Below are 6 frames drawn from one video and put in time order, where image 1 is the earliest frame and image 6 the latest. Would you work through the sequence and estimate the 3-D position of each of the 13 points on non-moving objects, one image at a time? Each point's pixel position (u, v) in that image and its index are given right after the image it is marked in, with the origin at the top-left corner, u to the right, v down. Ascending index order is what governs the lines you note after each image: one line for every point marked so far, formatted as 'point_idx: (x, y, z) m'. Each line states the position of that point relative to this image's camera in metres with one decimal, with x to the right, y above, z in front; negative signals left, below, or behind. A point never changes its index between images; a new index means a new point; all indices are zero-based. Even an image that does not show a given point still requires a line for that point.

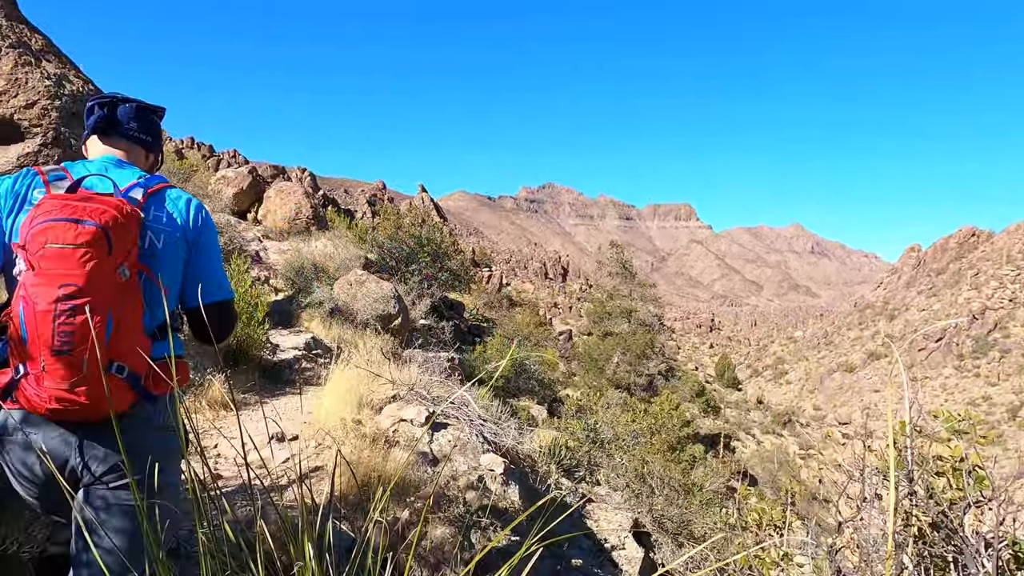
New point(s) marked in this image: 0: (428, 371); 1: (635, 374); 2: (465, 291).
0: (-0.9, -0.8, +6.1) m
1: (+3.9, -2.7, +18.6) m
2: (-1.0, -0.1, +12.6) m
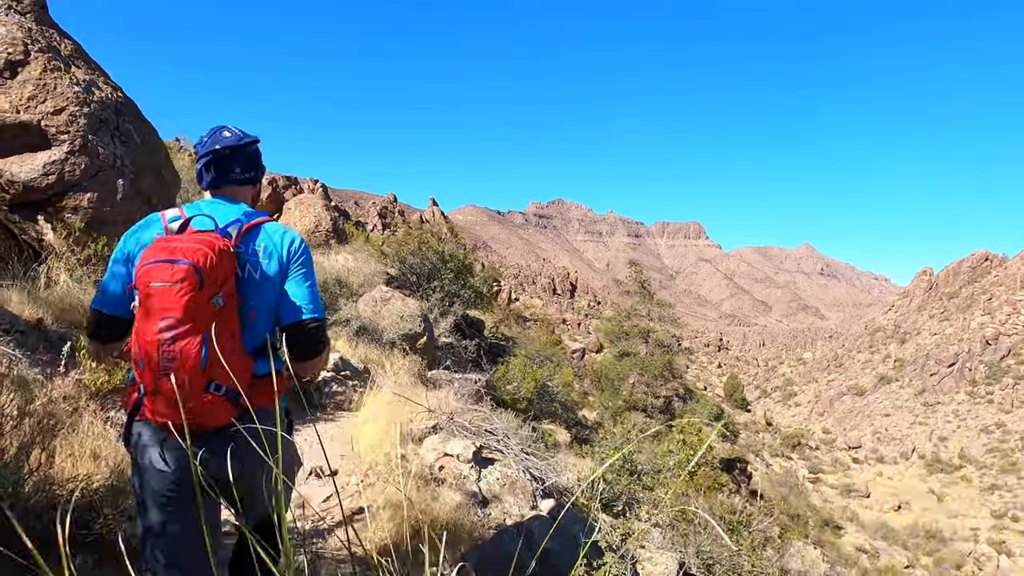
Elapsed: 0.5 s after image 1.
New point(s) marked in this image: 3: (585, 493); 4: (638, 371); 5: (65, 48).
0: (-0.5, -1.0, +5.8) m
1: (+4.3, -3.3, +18.2) m
2: (-0.6, -0.4, +12.4) m
3: (+0.6, -1.6, +4.8) m
4: (+4.0, -2.6, +18.8) m
5: (-4.0, +2.2, +5.4) m
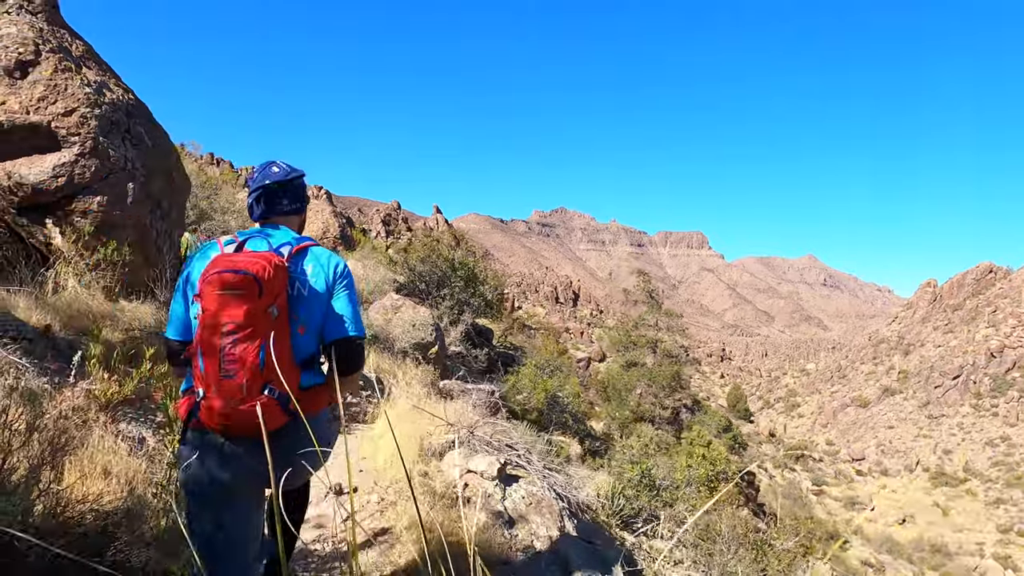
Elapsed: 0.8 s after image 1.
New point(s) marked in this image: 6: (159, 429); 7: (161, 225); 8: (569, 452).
0: (-0.4, -1.1, +5.6) m
1: (+4.5, -3.6, +18.0) m
2: (-0.4, -0.6, +12.2) m
3: (+0.7, -1.7, +4.6) m
4: (+4.2, -2.9, +18.6) m
5: (-3.9, +2.1, +5.3) m
6: (-1.8, -0.7, +3.0) m
7: (-3.1, +0.6, +5.3) m
8: (+0.7, -2.0, +7.4) m
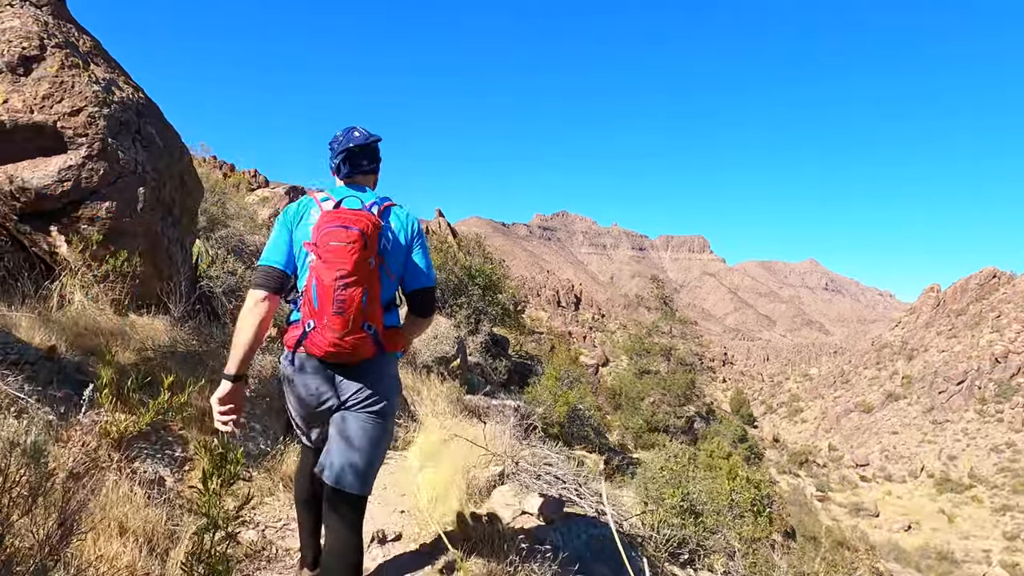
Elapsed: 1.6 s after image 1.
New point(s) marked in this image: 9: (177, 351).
0: (-0.1, -1.2, +5.3) m
1: (+4.8, -3.8, +17.7) m
2: (-0.1, -0.7, +11.9) m
3: (+1.0, -1.8, +4.2) m
4: (+4.5, -3.1, +18.3) m
5: (-3.6, +2.0, +5.0) m
6: (-1.5, -0.8, +2.7) m
7: (-2.8, +0.5, +4.9) m
8: (+1.0, -2.1, +7.0) m
9: (-1.9, -0.4, +3.4) m
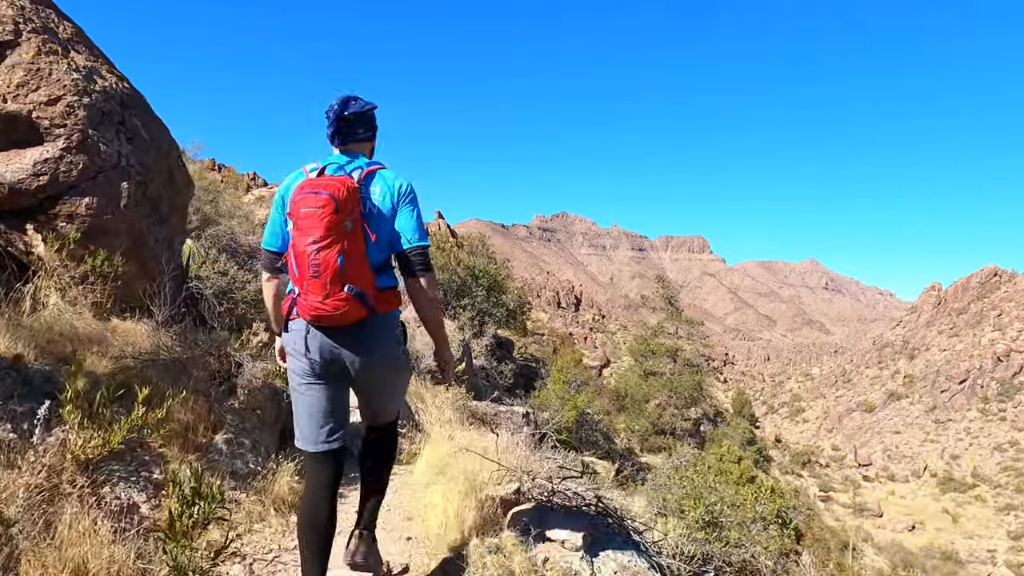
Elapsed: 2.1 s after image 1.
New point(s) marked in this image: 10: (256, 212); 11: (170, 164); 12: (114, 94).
0: (0.0, -1.2, +5.0) m
1: (+4.9, -3.8, +17.3) m
2: (0.0, -0.8, +11.6) m
3: (+1.1, -1.8, +3.9) m
4: (+4.6, -3.1, +17.9) m
5: (-3.5, +2.0, +4.7) m
6: (-1.4, -0.8, +2.4) m
7: (-2.7, +0.4, +4.6) m
8: (+1.1, -2.1, +6.7) m
9: (-1.8, -0.4, +3.1) m
10: (-4.5, +1.3, +10.5) m
11: (-2.8, +1.0, +4.9) m
12: (-3.0, +1.5, +4.5) m
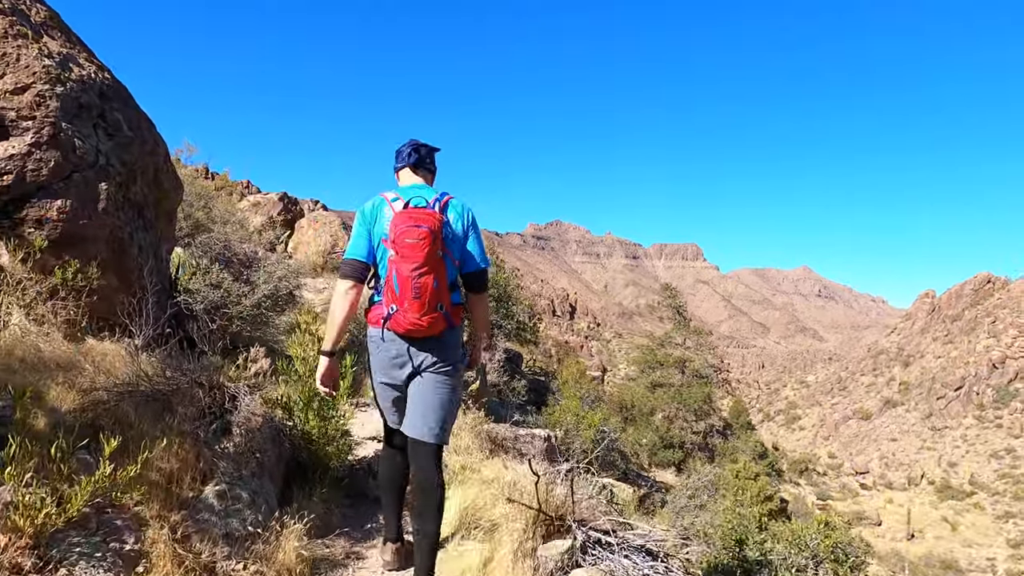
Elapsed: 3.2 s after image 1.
0: (+0.2, -1.3, +4.5) m
1: (+5.0, -4.0, +16.8) m
2: (+0.1, -0.9, +11.0) m
3: (+1.3, -1.9, +3.4) m
4: (+4.7, -3.4, +17.4) m
5: (-3.3, +1.9, +4.1) m
6: (-1.2, -0.9, +1.8) m
7: (-2.5, +0.3, +4.1) m
8: (+1.3, -2.3, +6.2) m
9: (-1.6, -0.4, +2.6) m
10: (-4.3, +1.1, +10.0) m
11: (-2.6, +0.9, +4.4) m
12: (-2.8, +1.4, +4.0) m
